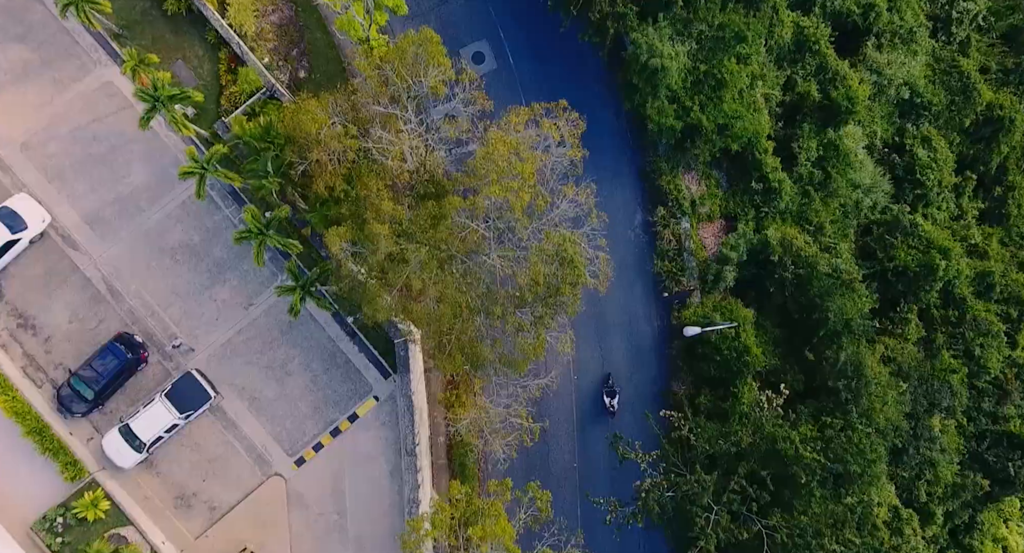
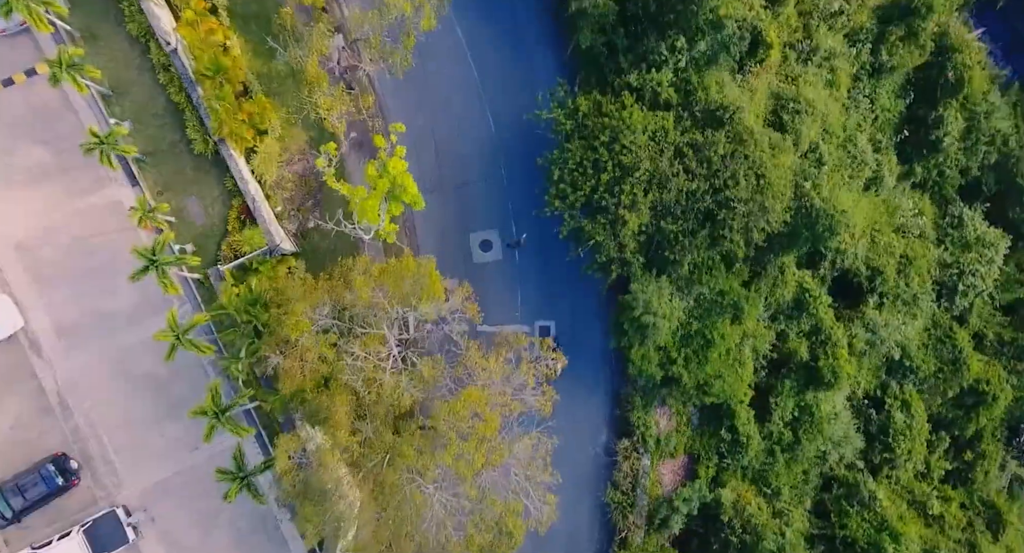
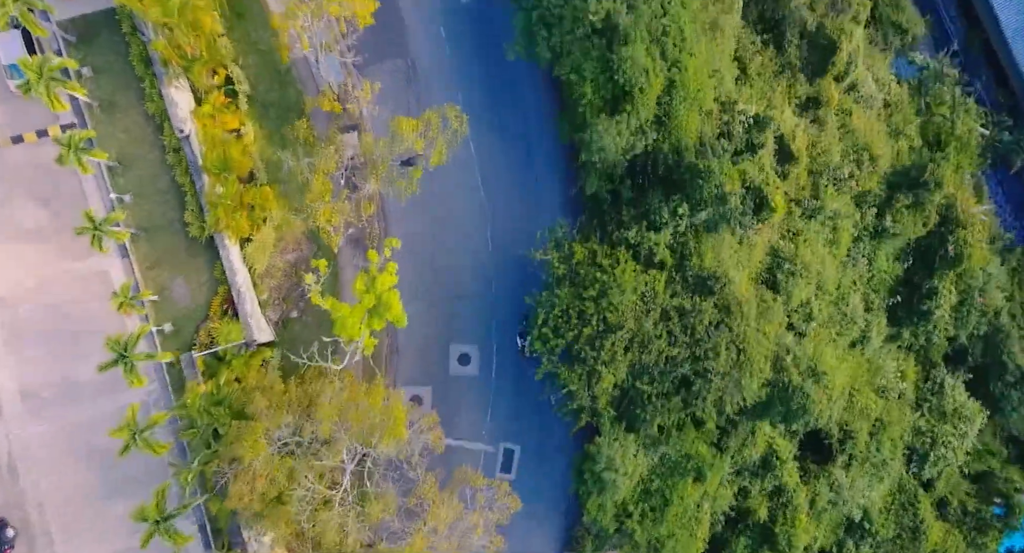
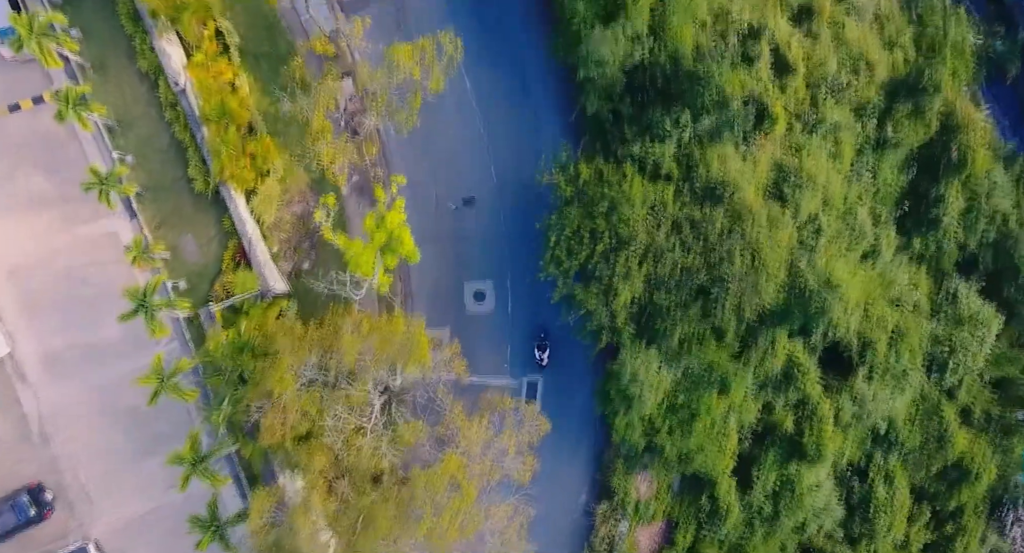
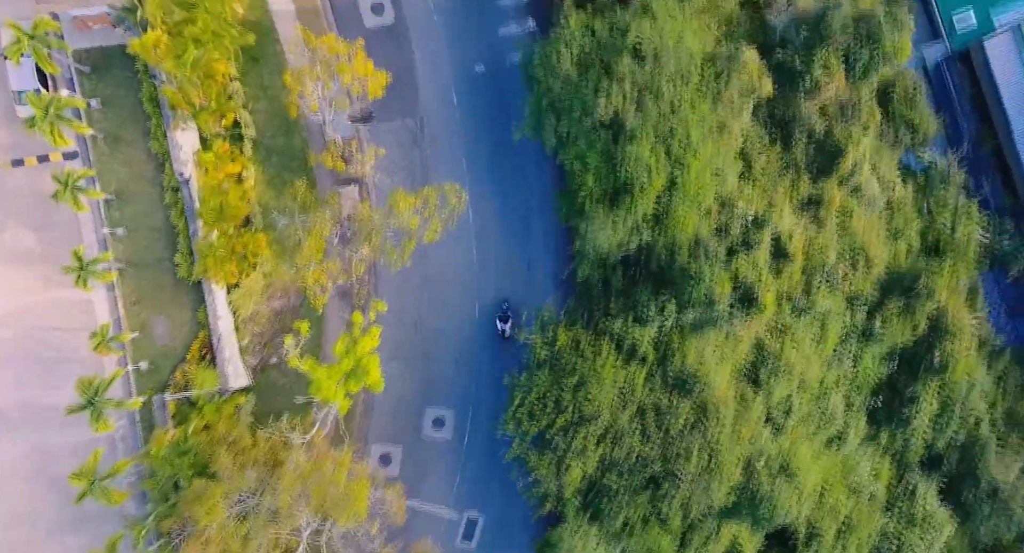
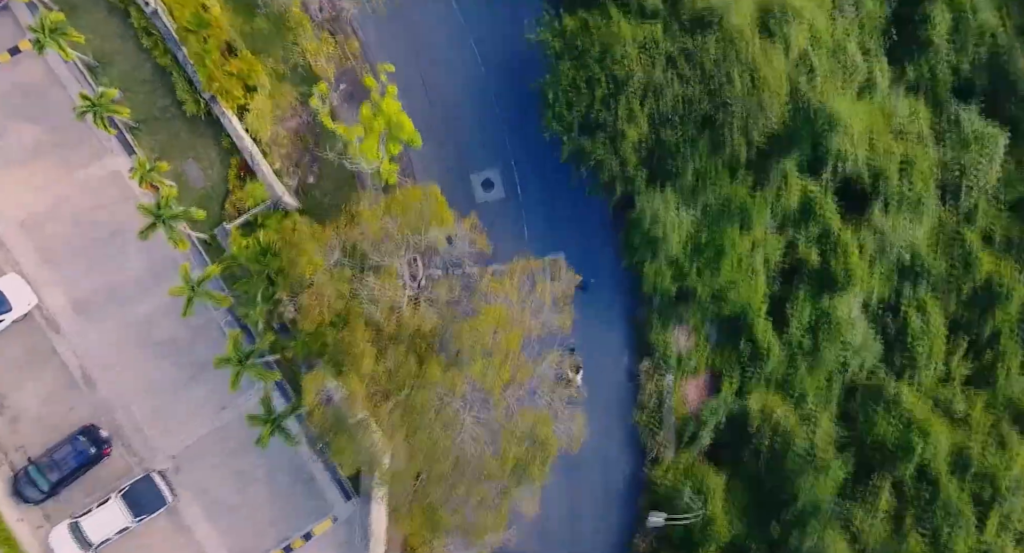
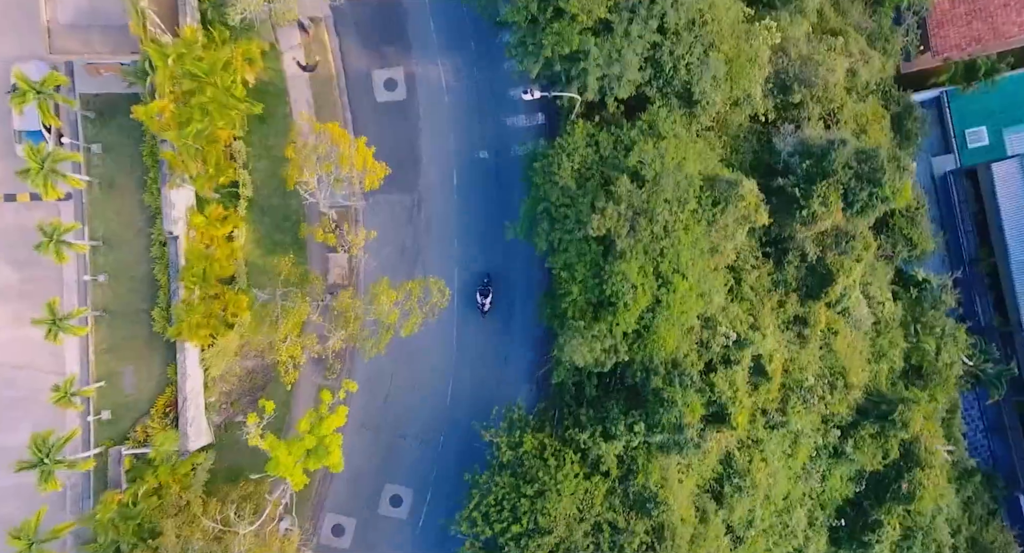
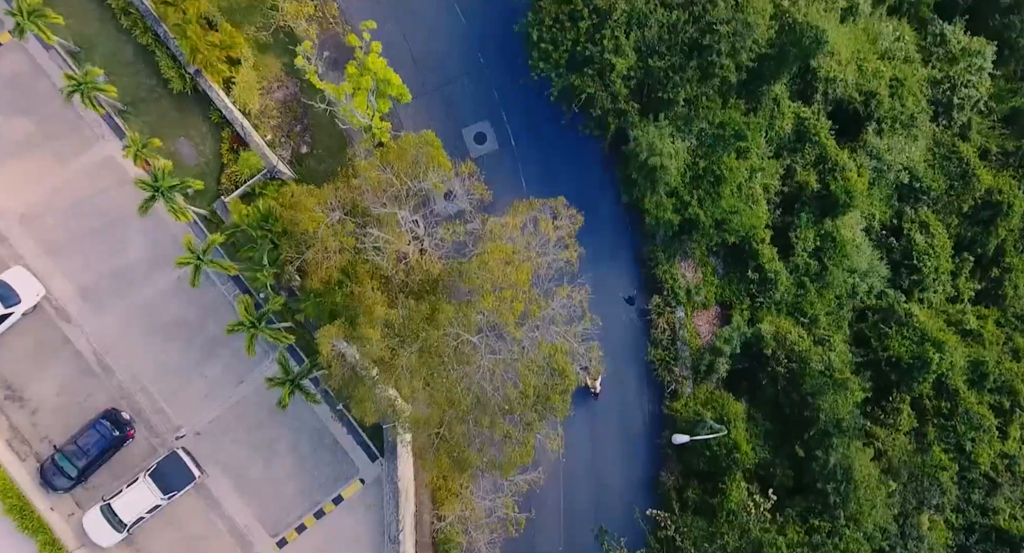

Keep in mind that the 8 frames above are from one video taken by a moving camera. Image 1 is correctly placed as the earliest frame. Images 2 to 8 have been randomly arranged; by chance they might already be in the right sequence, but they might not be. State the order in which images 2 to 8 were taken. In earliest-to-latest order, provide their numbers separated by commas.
8, 6, 2, 4, 3, 5, 7
